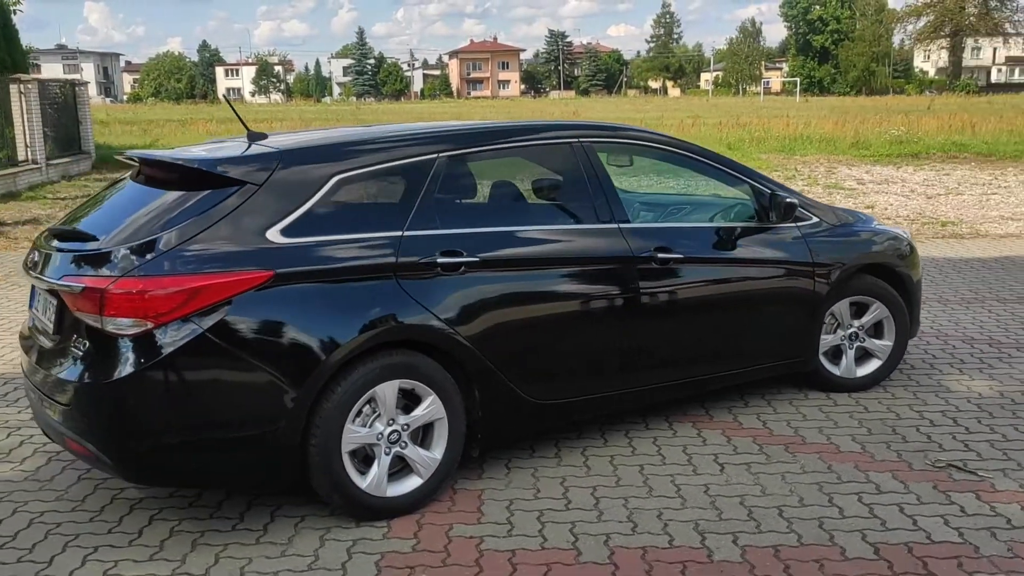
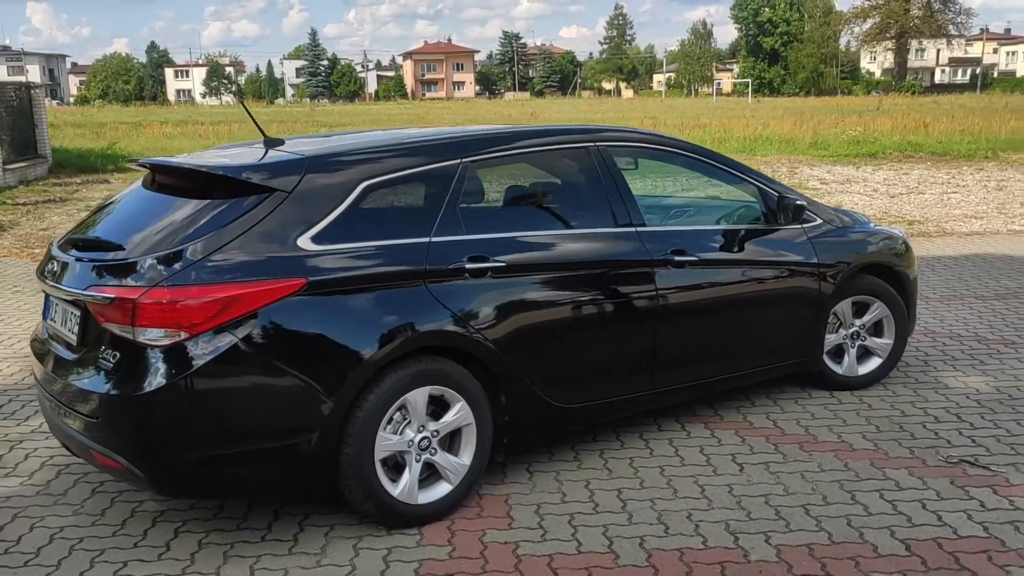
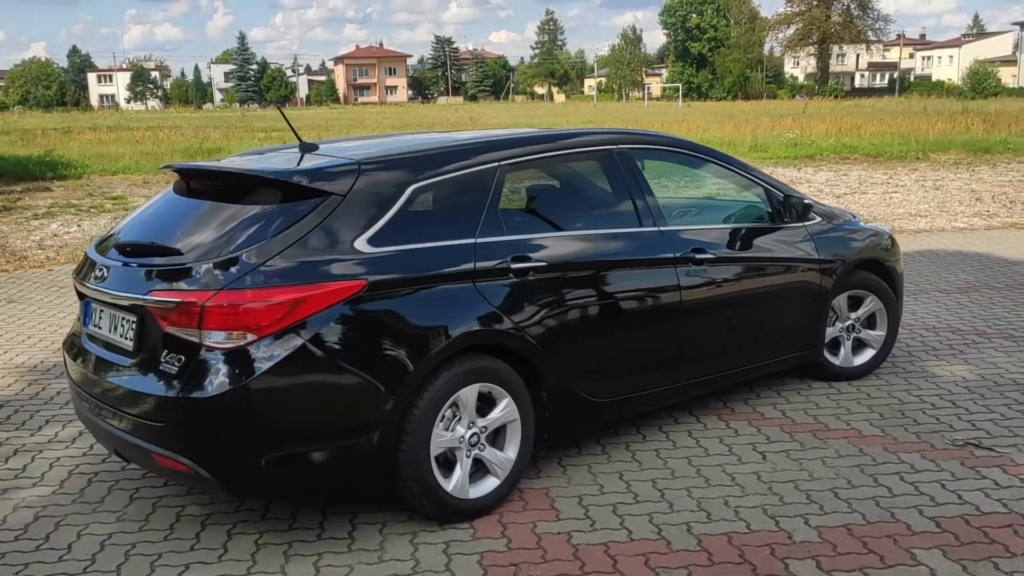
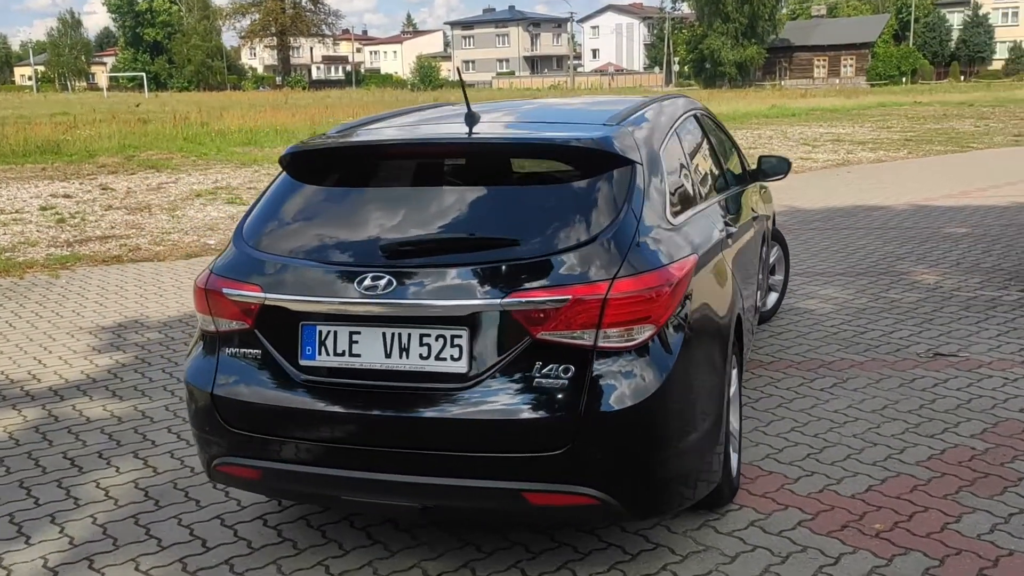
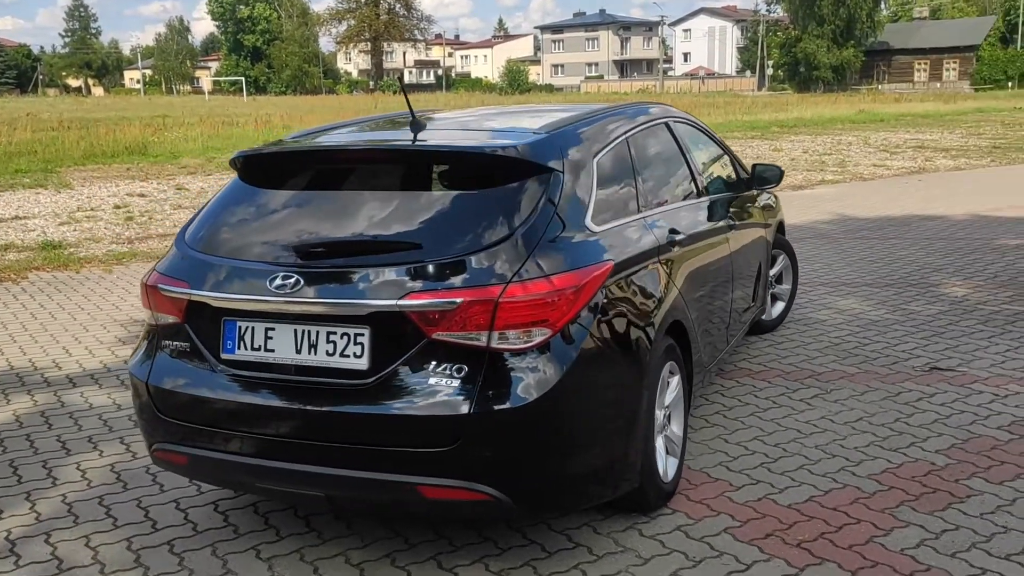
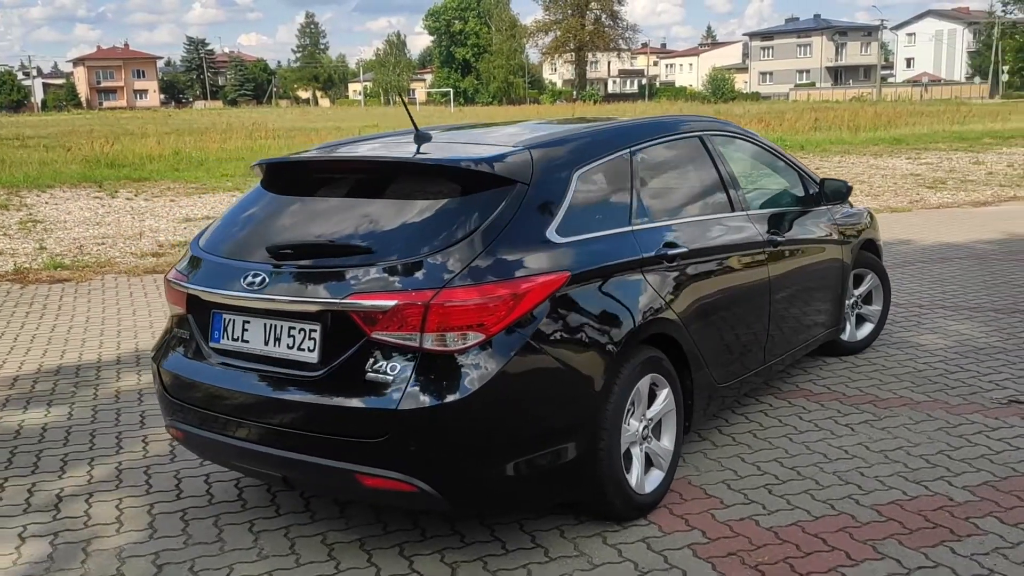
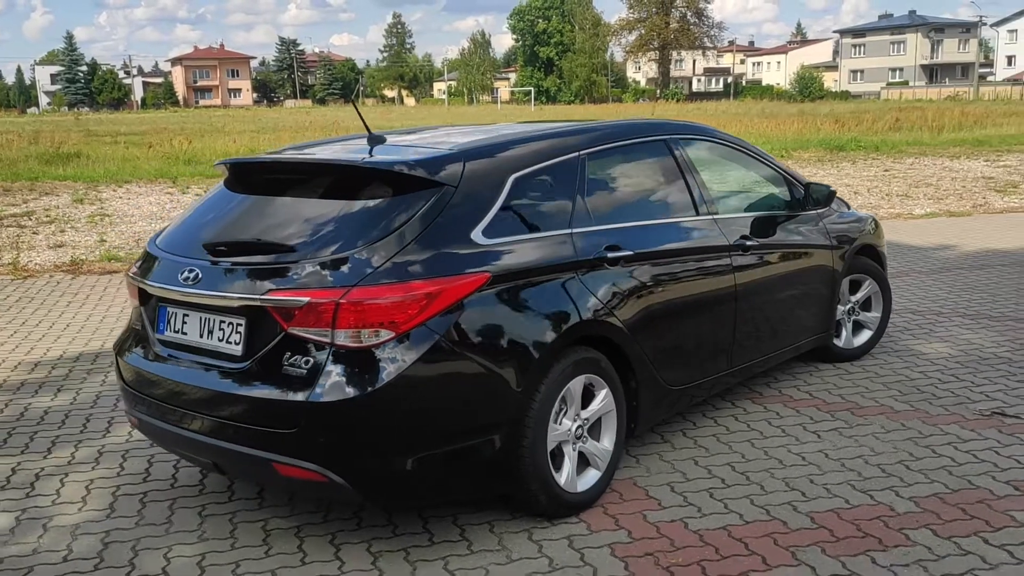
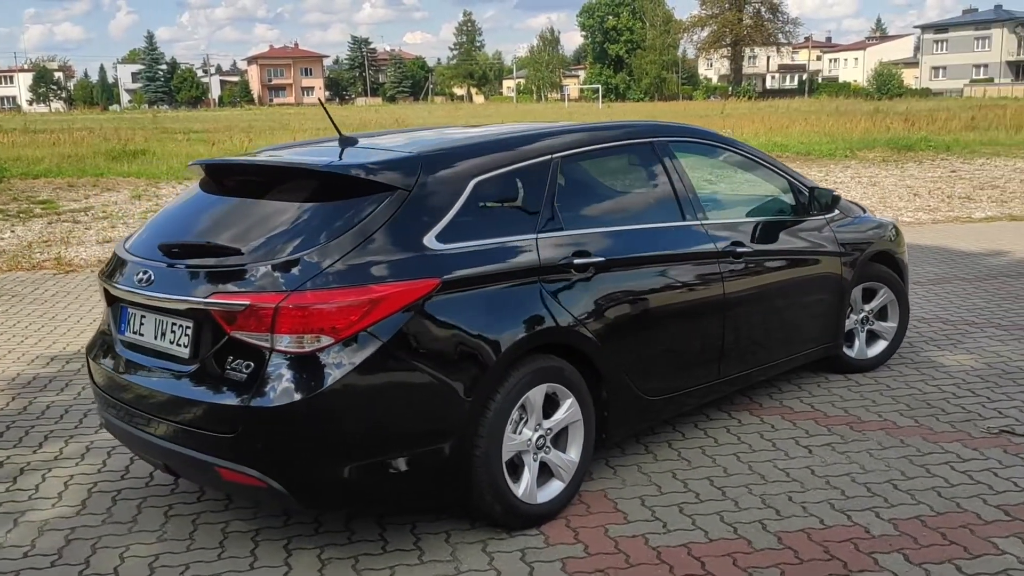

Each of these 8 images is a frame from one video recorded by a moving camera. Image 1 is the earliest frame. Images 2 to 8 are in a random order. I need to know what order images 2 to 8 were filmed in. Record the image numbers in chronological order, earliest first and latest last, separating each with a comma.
2, 3, 8, 7, 6, 5, 4
